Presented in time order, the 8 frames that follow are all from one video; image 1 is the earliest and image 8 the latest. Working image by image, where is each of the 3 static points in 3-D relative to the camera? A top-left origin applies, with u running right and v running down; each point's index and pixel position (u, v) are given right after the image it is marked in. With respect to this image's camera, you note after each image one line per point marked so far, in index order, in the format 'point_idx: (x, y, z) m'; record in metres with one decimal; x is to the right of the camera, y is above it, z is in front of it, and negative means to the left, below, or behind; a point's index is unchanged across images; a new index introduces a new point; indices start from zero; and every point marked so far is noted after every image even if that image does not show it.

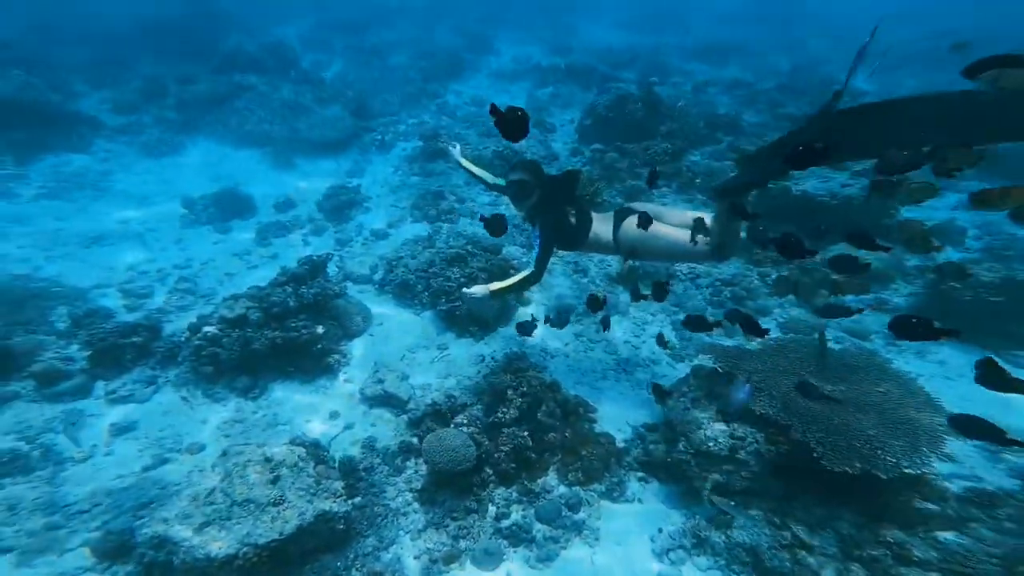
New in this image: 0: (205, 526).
0: (-3.5, -2.7, +4.3) m
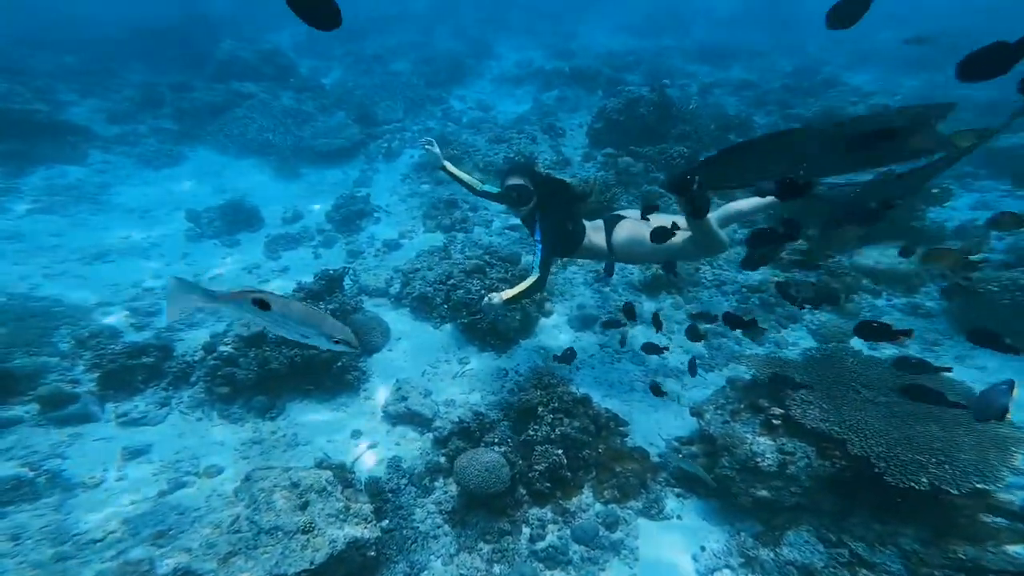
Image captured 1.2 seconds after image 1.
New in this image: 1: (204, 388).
0: (-3.1, -3.0, +4.1) m
1: (-4.7, -1.6, +5.8) m
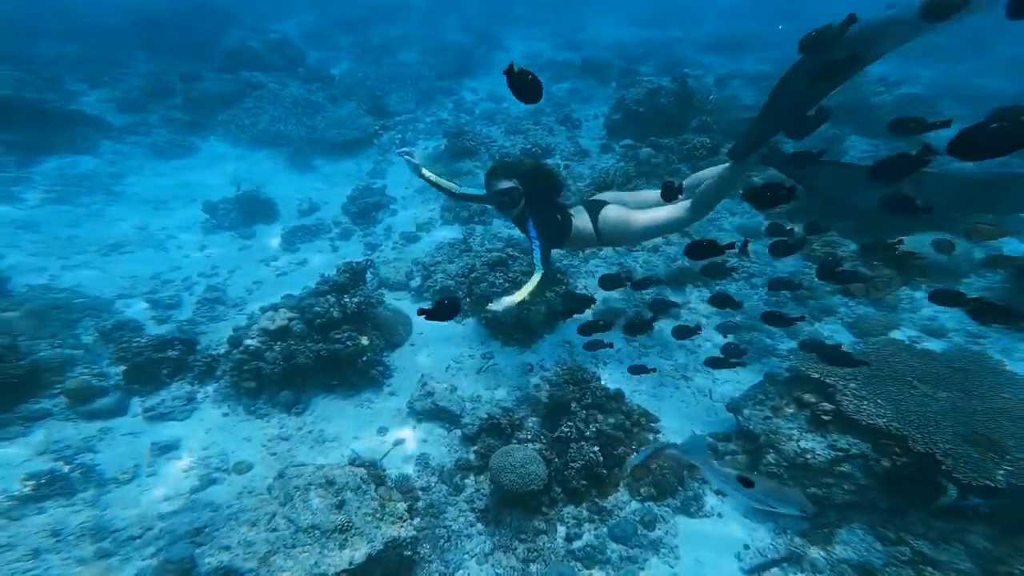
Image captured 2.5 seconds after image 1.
0: (-2.6, -2.9, +4.0) m
1: (-4.3, -1.5, +5.7) m
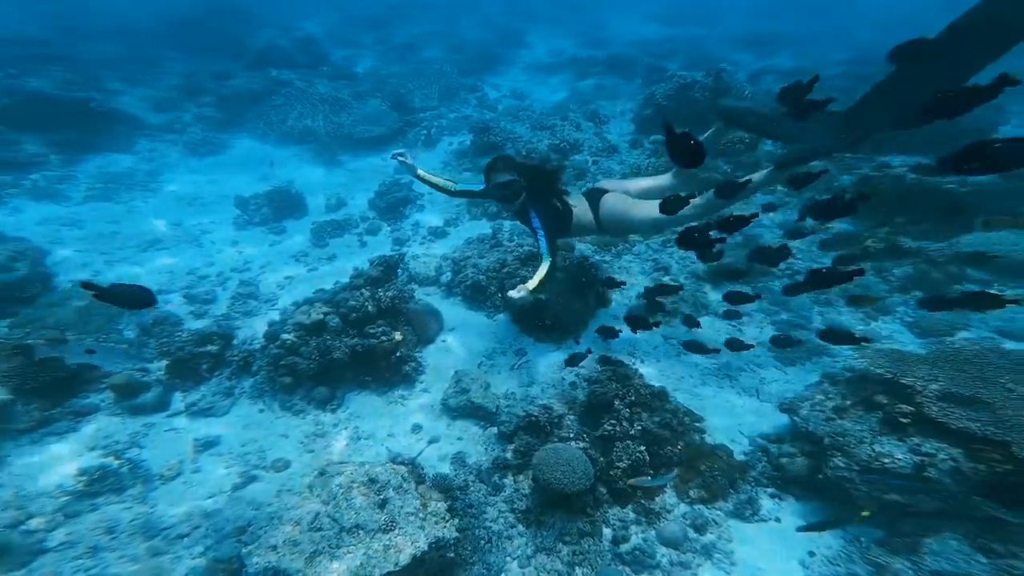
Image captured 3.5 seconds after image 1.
0: (-2.1, -2.8, +3.9) m
1: (-3.7, -1.4, +5.7) m
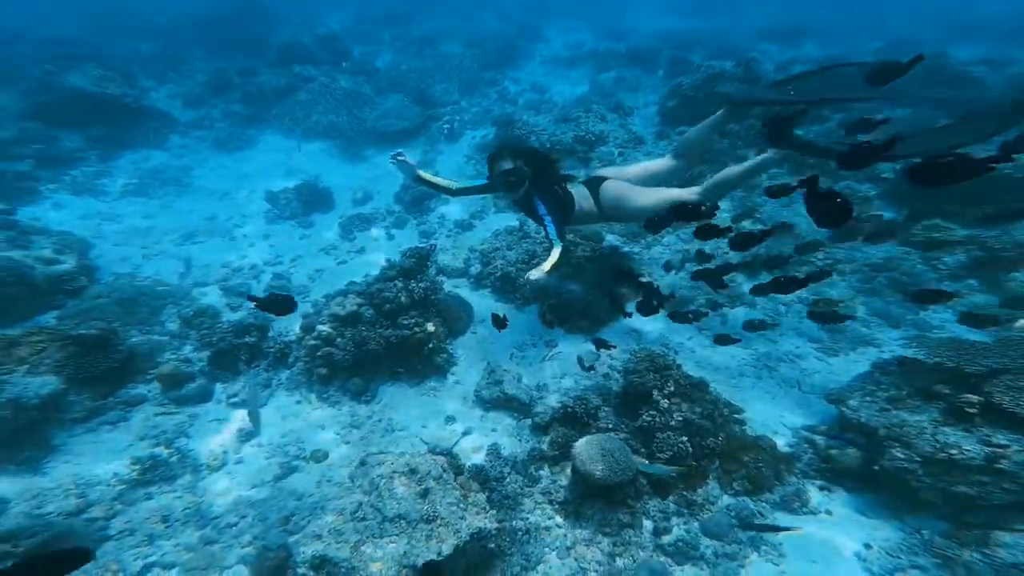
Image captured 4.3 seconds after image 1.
0: (-1.6, -2.7, +4.0) m
1: (-3.2, -1.2, +5.7) m
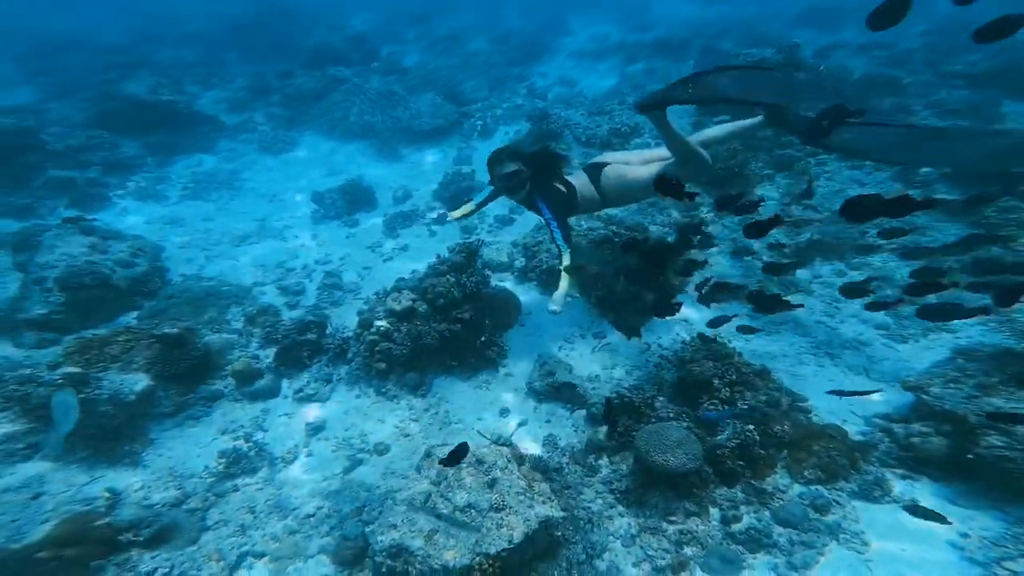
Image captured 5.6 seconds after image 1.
0: (-0.8, -2.6, +4.1) m
1: (-2.4, -1.2, +5.9) m
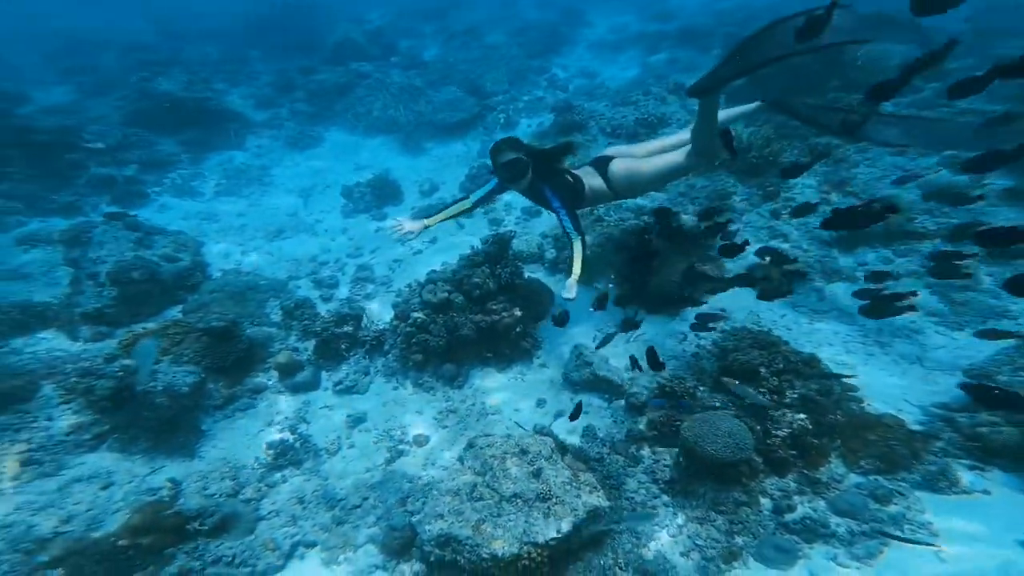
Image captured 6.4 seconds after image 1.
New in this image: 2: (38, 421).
0: (-0.3, -2.5, +4.1) m
1: (-1.8, -1.1, +5.9) m
2: (-5.9, -1.7, +4.7) m
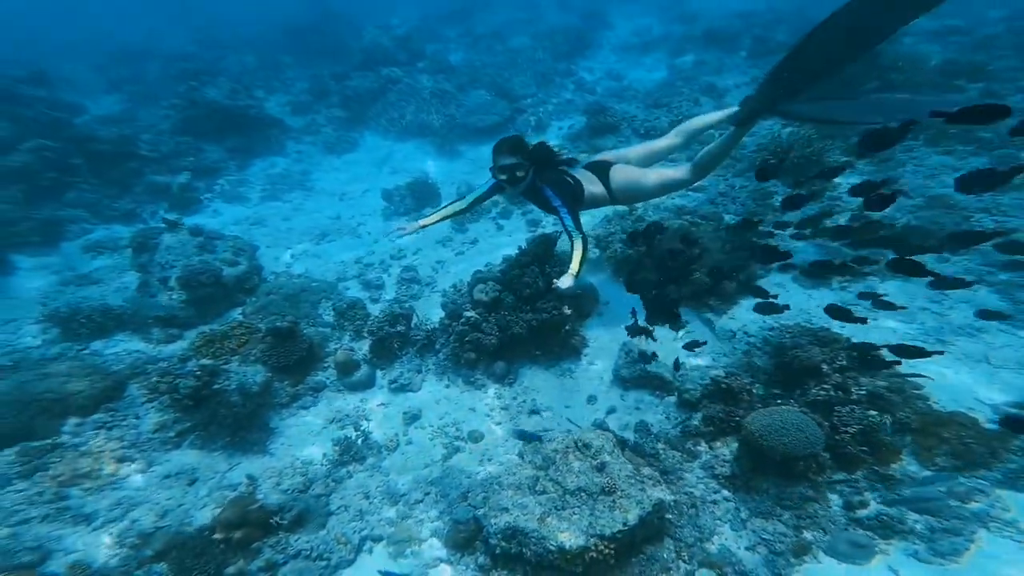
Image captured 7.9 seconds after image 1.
0: (+0.5, -2.5, +4.1) m
1: (-1.0, -1.1, +6.0) m
2: (-5.1, -1.7, +4.9) m
